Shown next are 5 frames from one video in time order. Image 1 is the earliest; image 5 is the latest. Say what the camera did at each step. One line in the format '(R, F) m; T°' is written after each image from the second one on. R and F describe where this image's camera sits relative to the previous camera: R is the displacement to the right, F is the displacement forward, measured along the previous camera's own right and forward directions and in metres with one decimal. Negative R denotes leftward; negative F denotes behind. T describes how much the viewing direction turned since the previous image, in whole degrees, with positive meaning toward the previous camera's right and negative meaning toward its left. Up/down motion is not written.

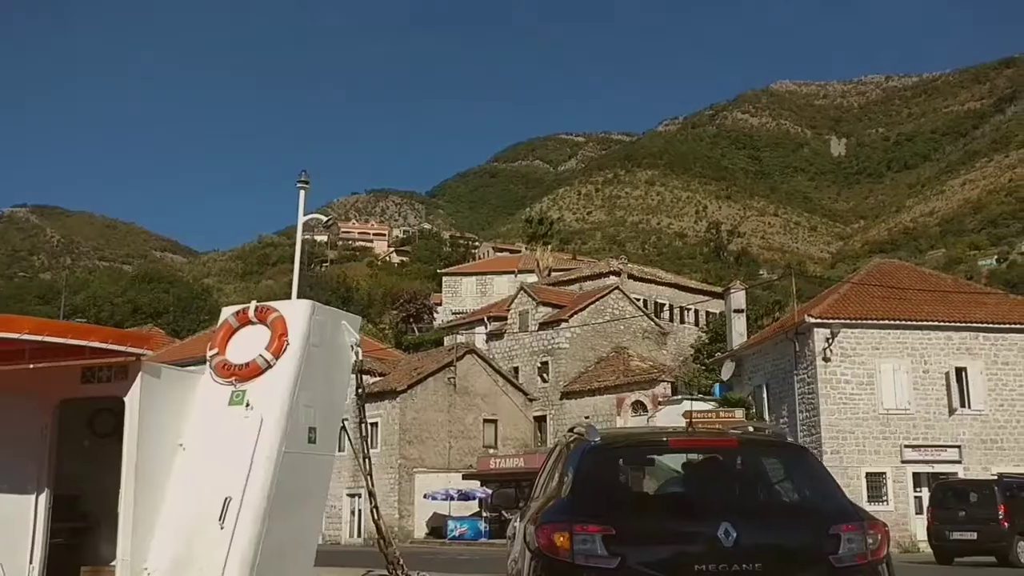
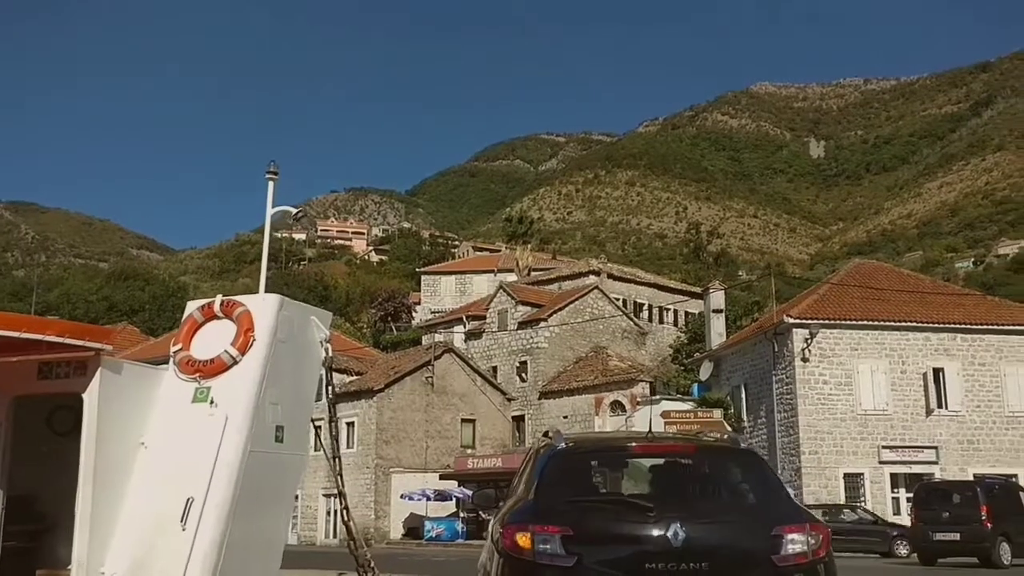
(0.0, +0.2) m; +1°
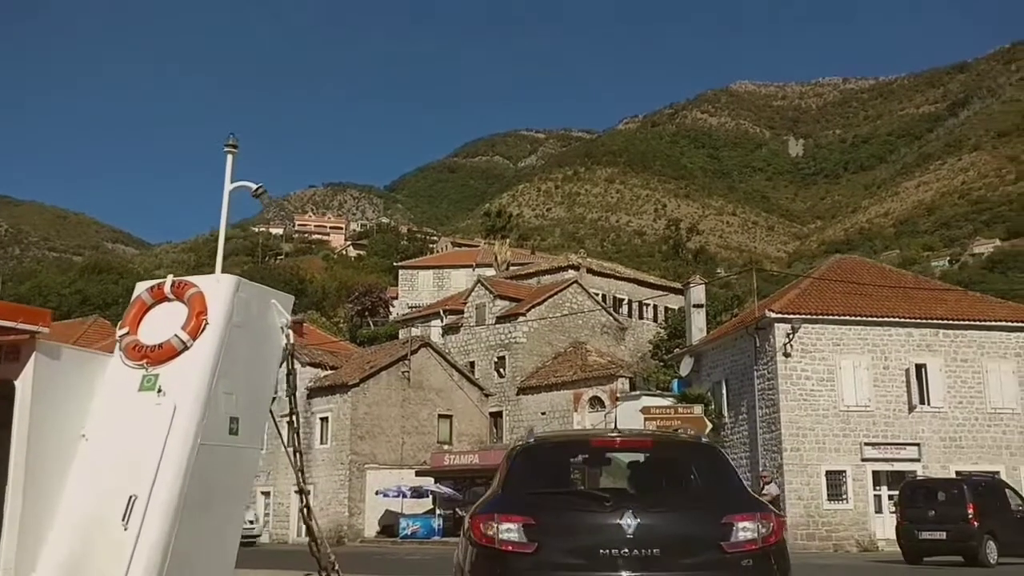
(0.0, +0.6) m; +1°
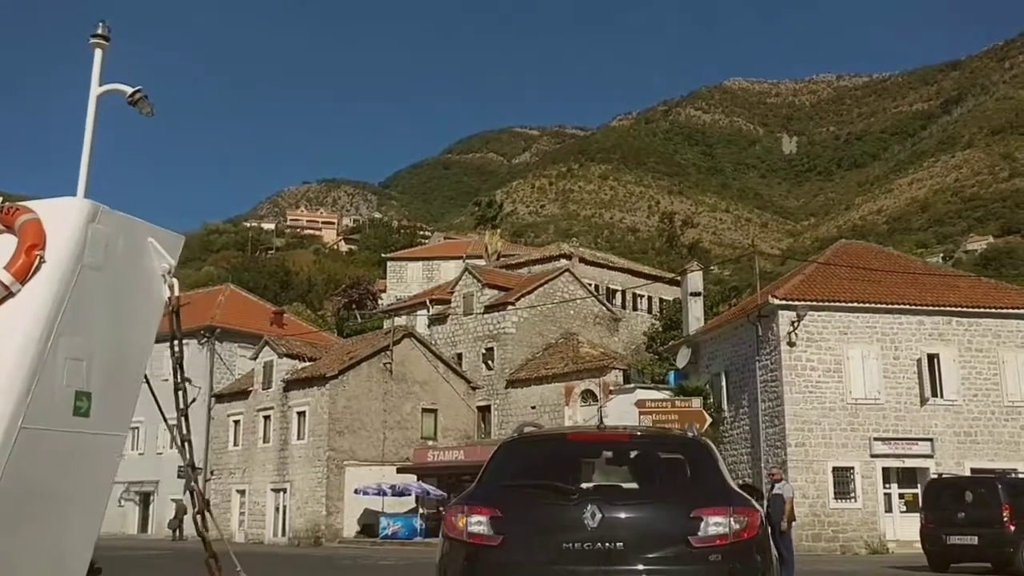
(+0.2, +1.9) m; 0°
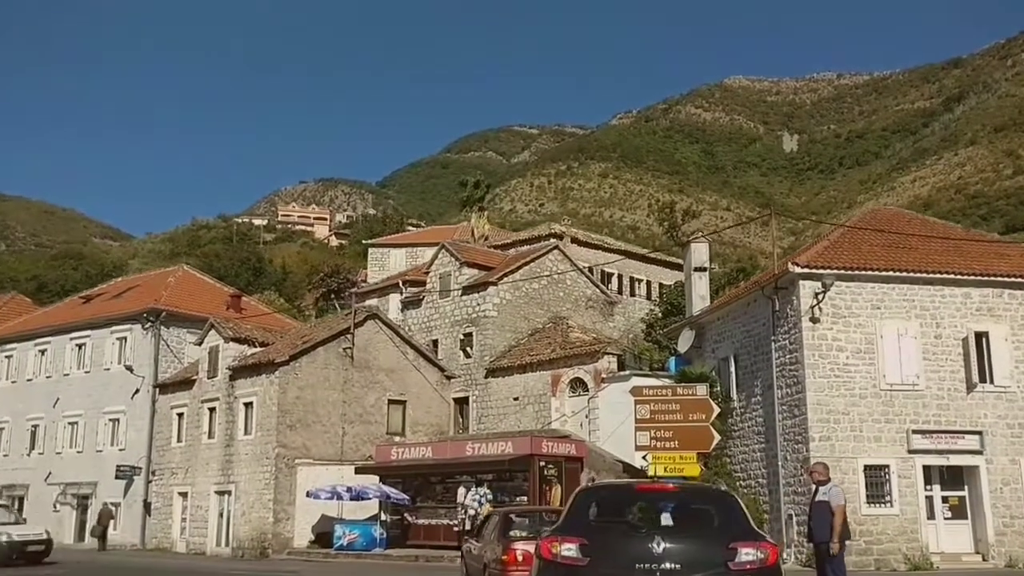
(+0.7, +4.3) m; 0°
